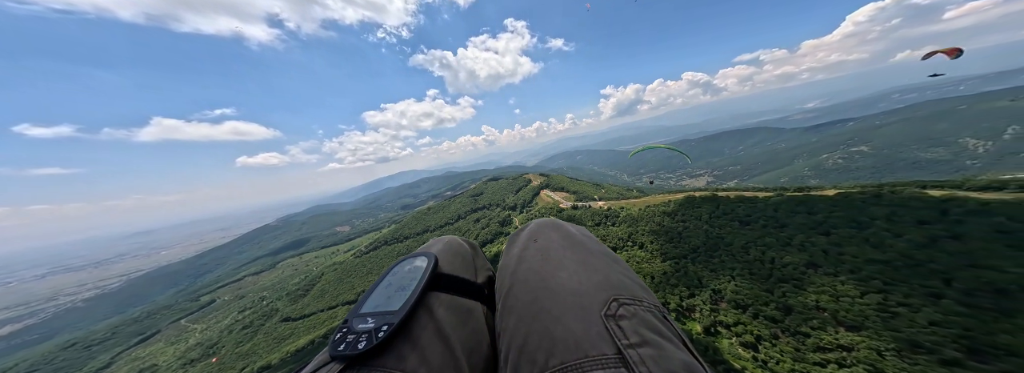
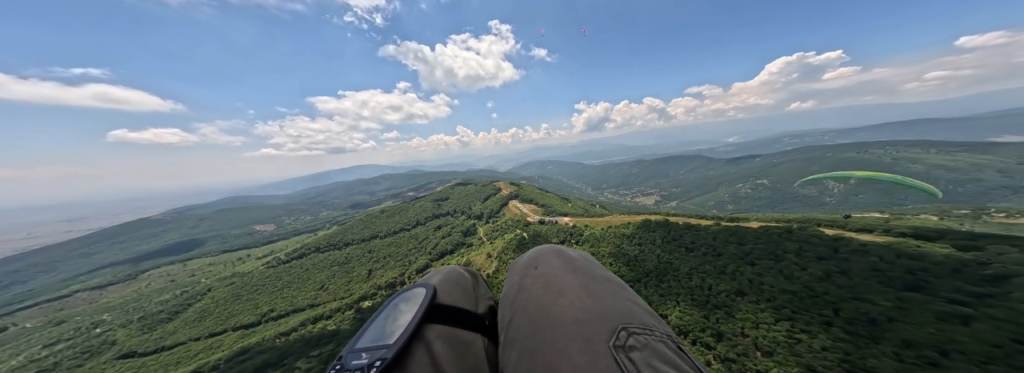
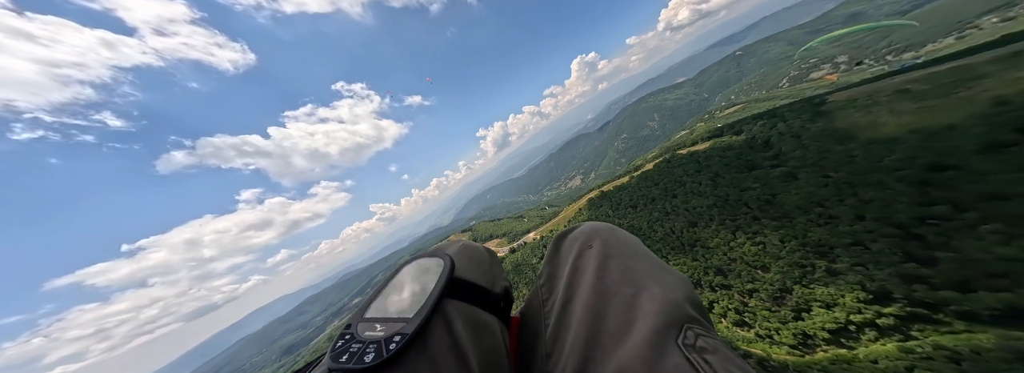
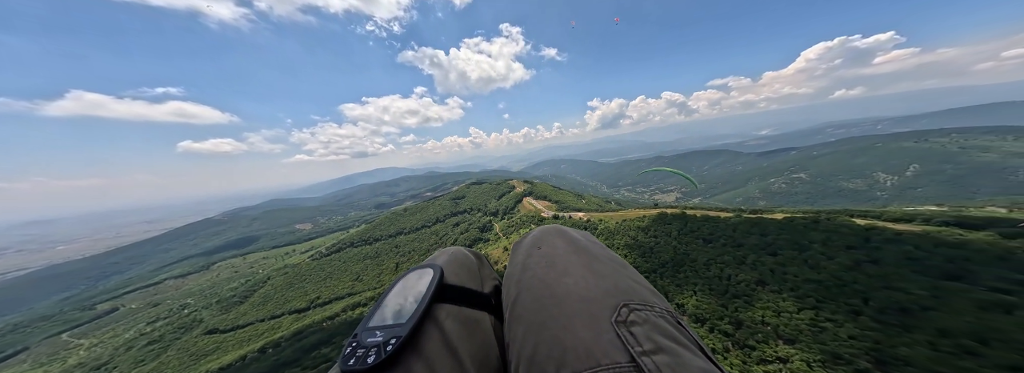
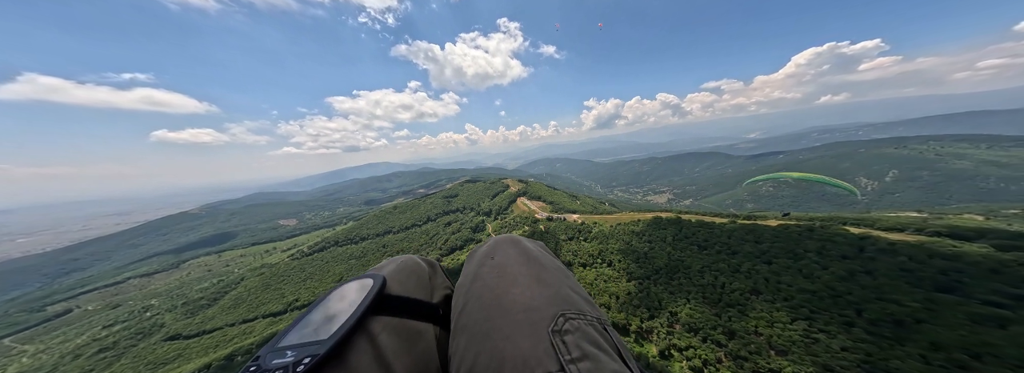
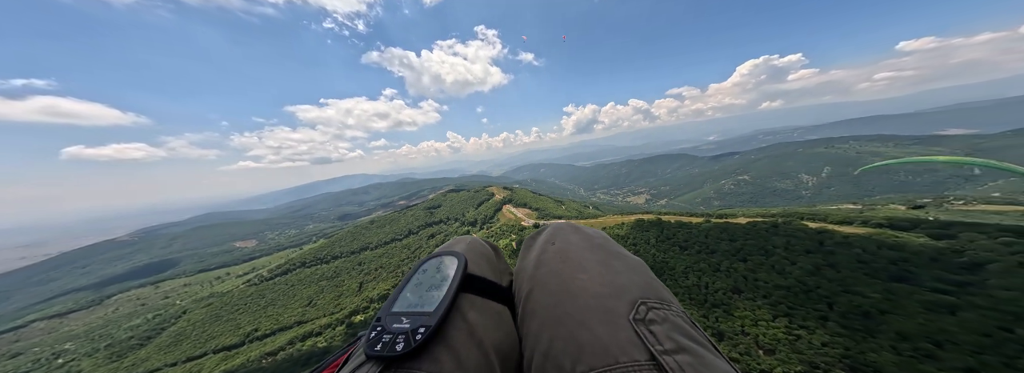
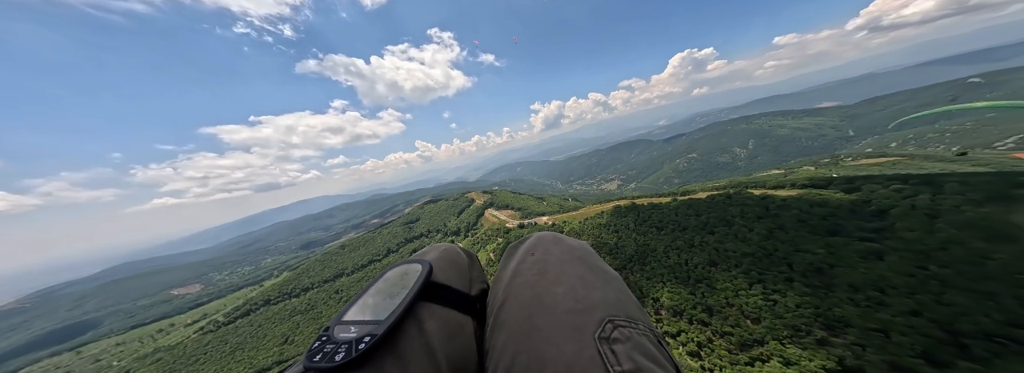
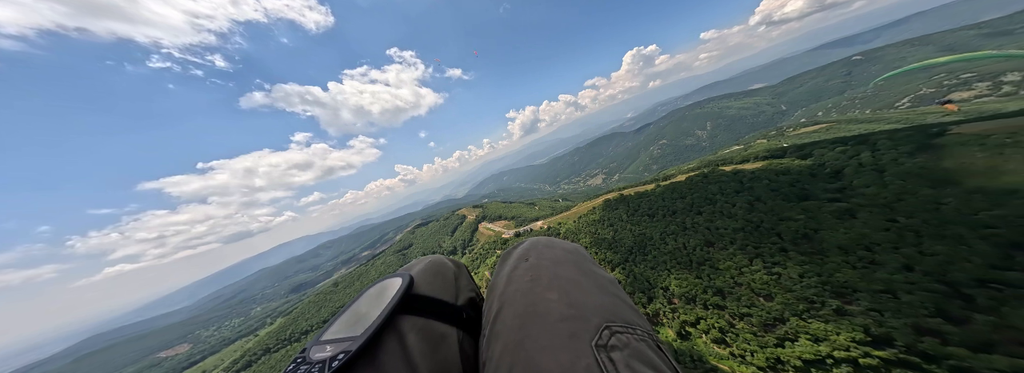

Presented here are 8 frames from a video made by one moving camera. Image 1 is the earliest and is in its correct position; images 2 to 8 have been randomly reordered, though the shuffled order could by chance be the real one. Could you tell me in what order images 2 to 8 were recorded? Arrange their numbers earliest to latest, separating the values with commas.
4, 5, 2, 6, 7, 8, 3
